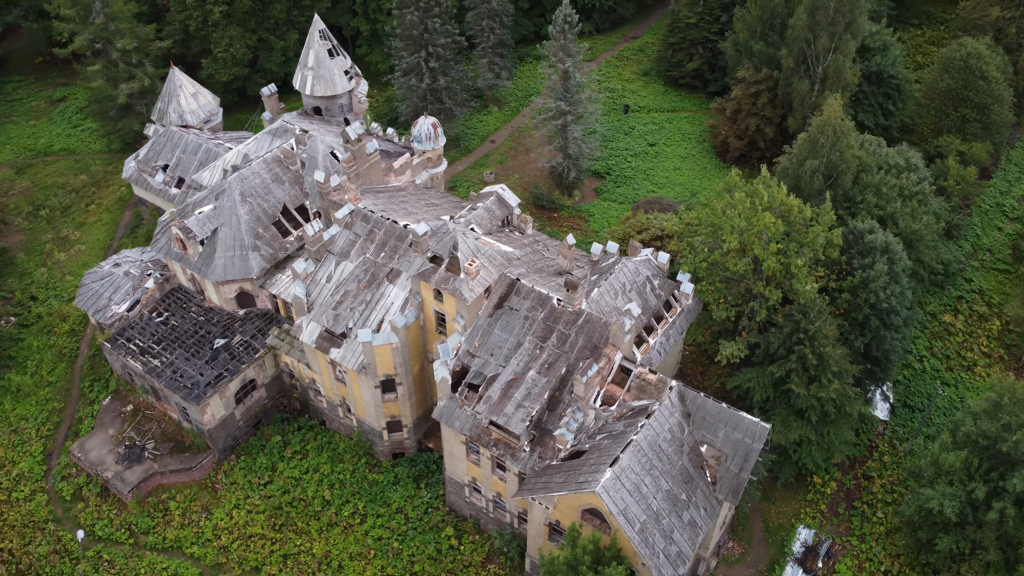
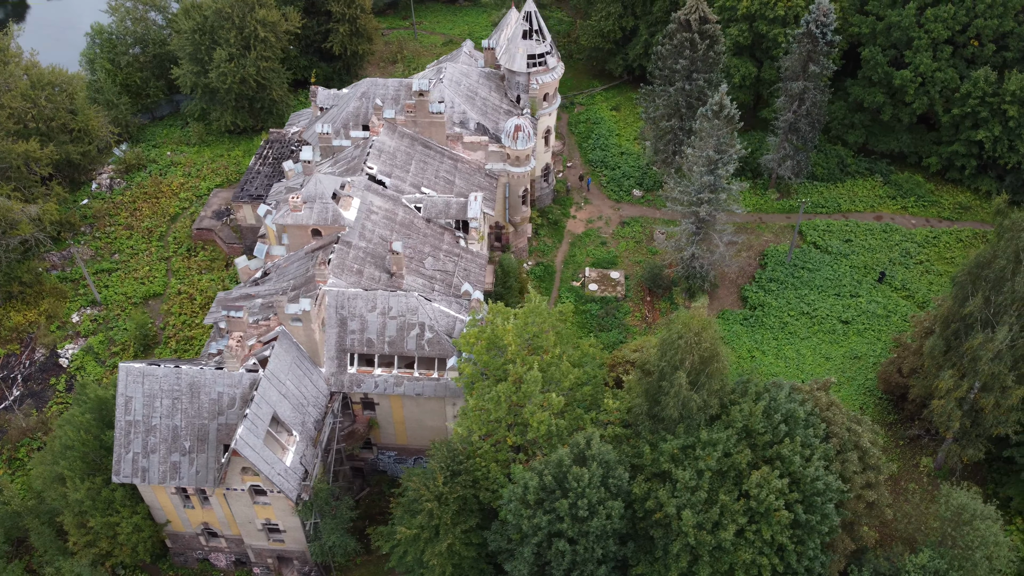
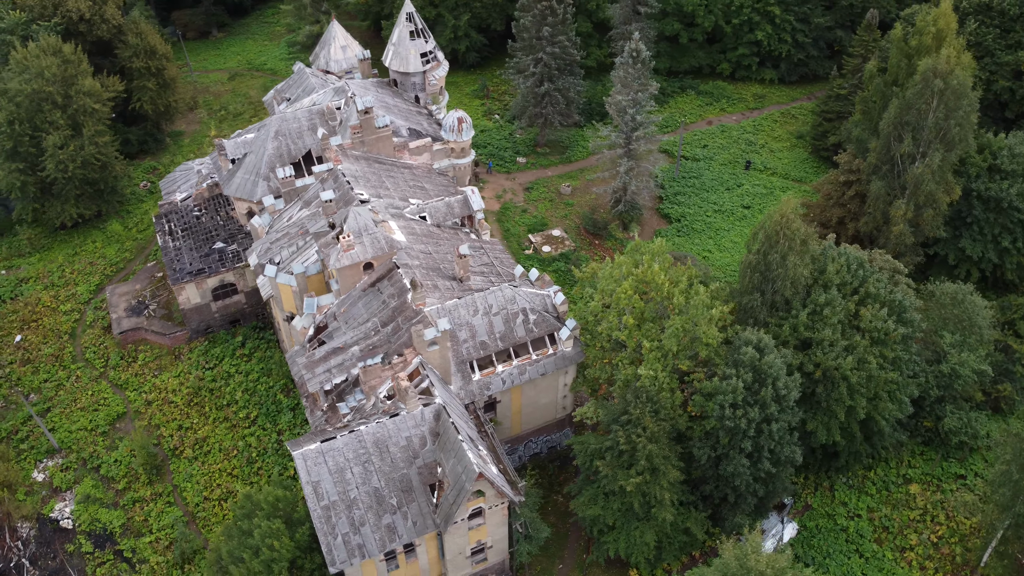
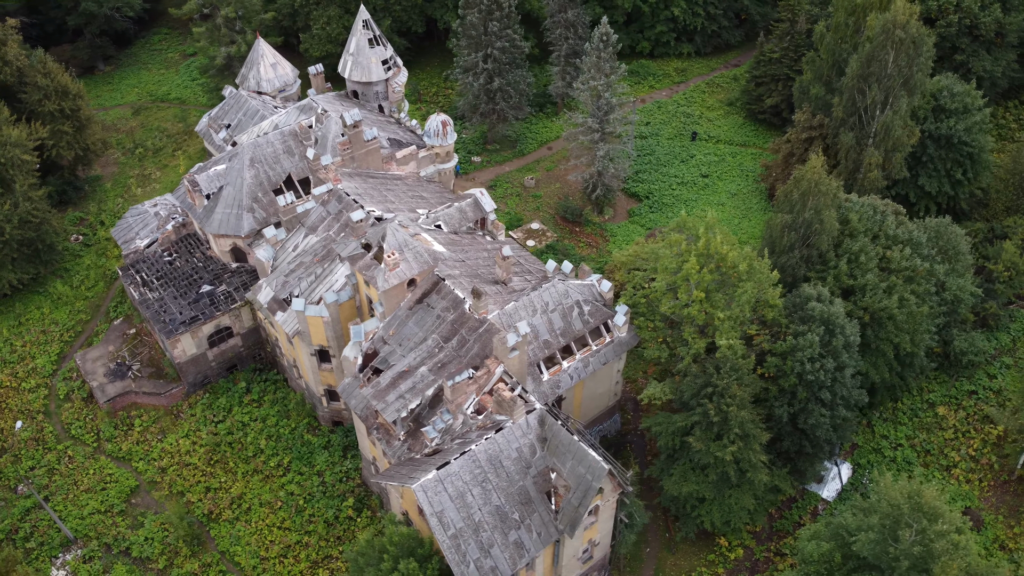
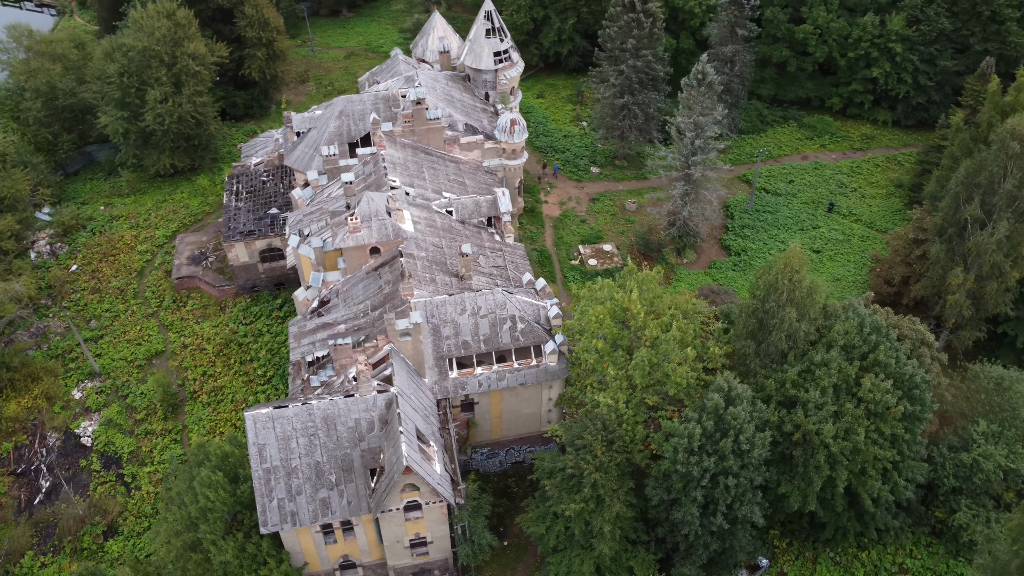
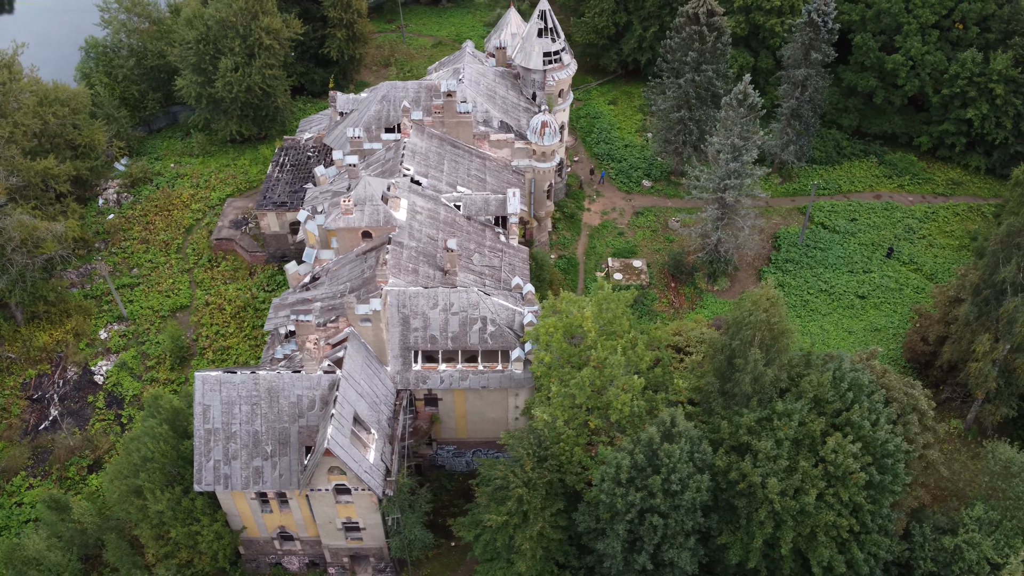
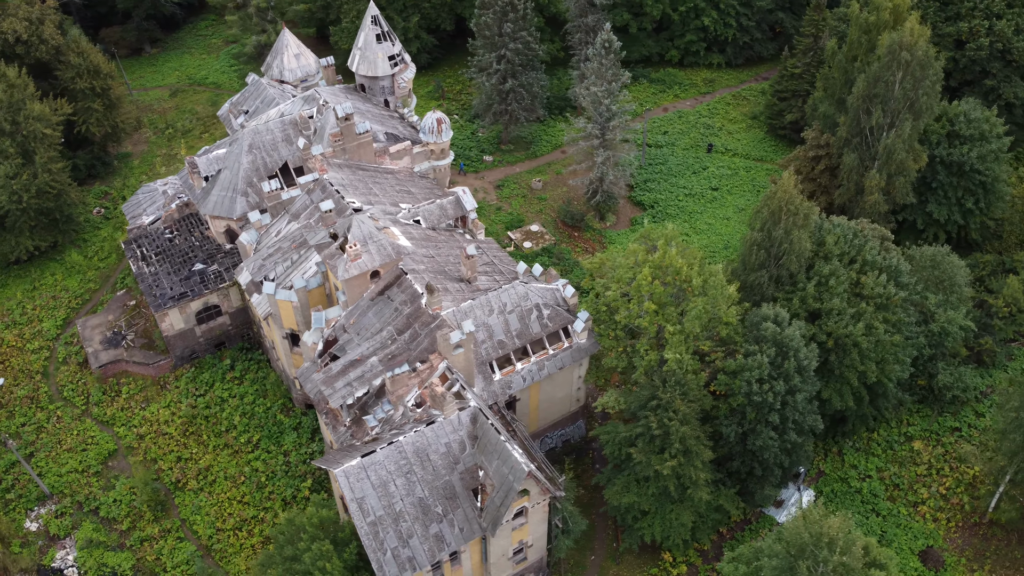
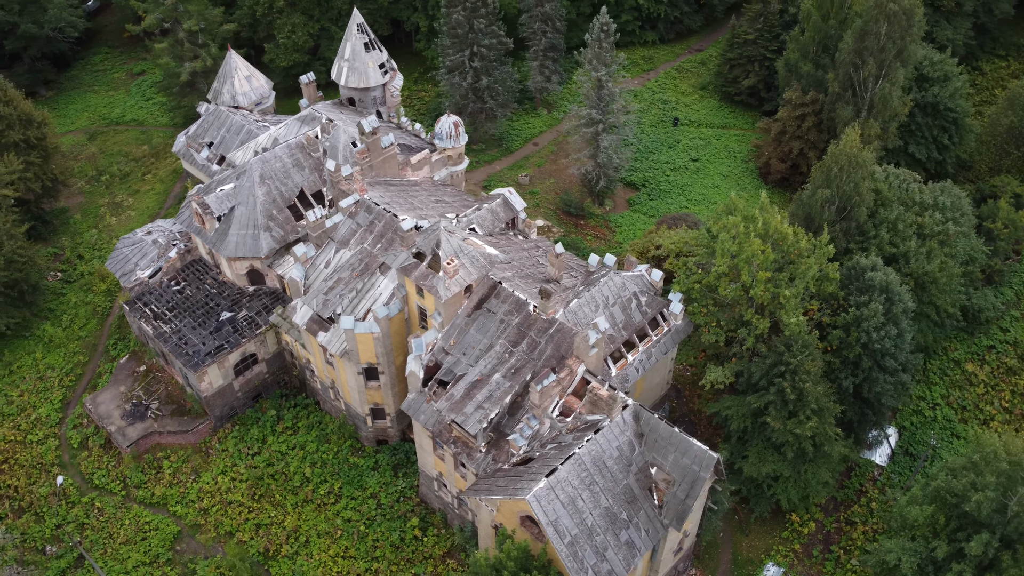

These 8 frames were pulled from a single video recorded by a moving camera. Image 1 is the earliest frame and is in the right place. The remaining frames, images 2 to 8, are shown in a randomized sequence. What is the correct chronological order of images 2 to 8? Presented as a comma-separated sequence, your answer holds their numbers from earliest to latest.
8, 4, 7, 3, 5, 6, 2
